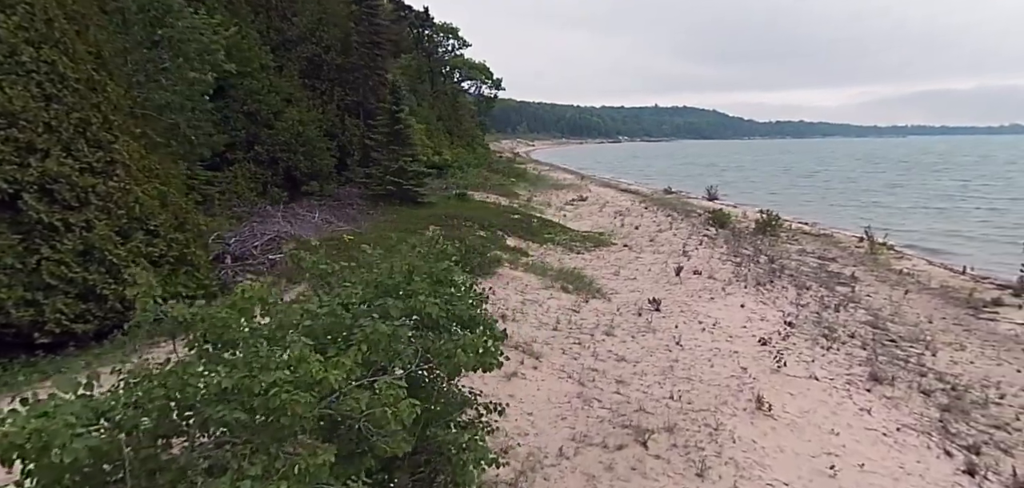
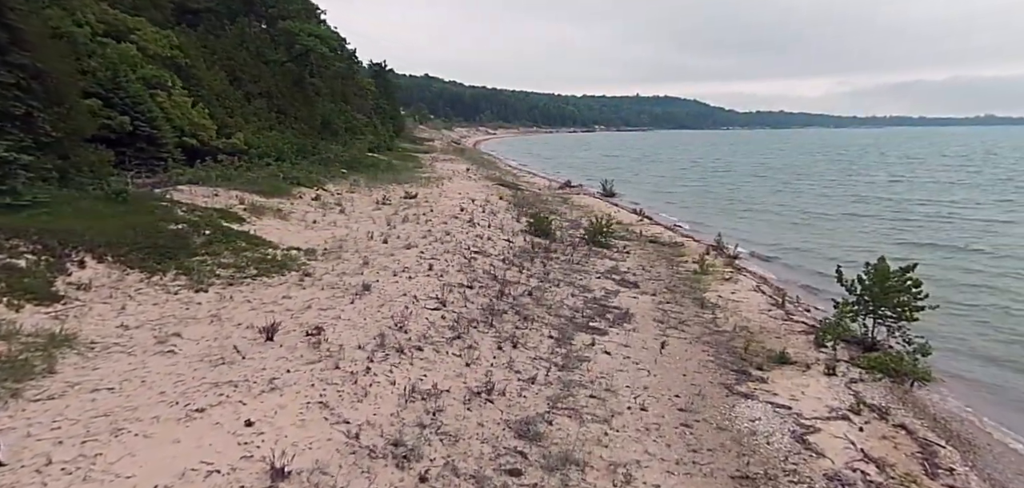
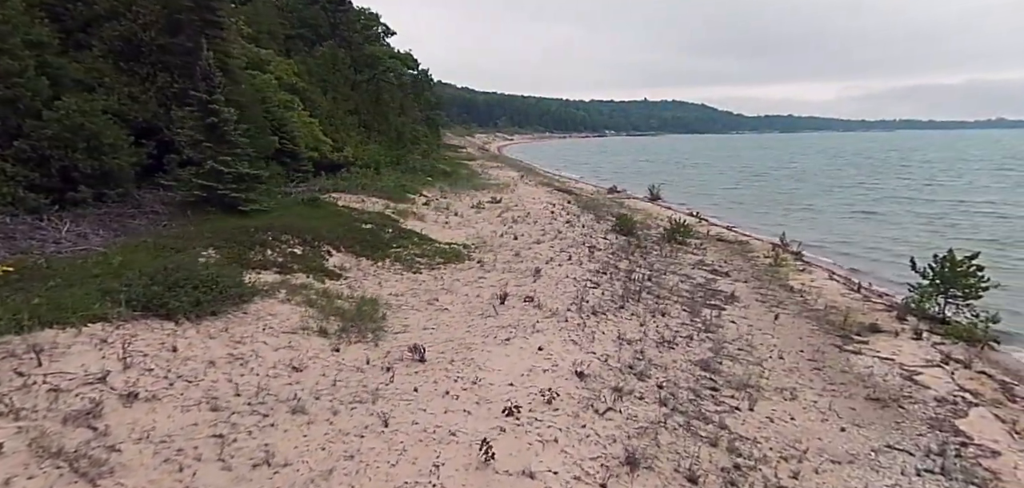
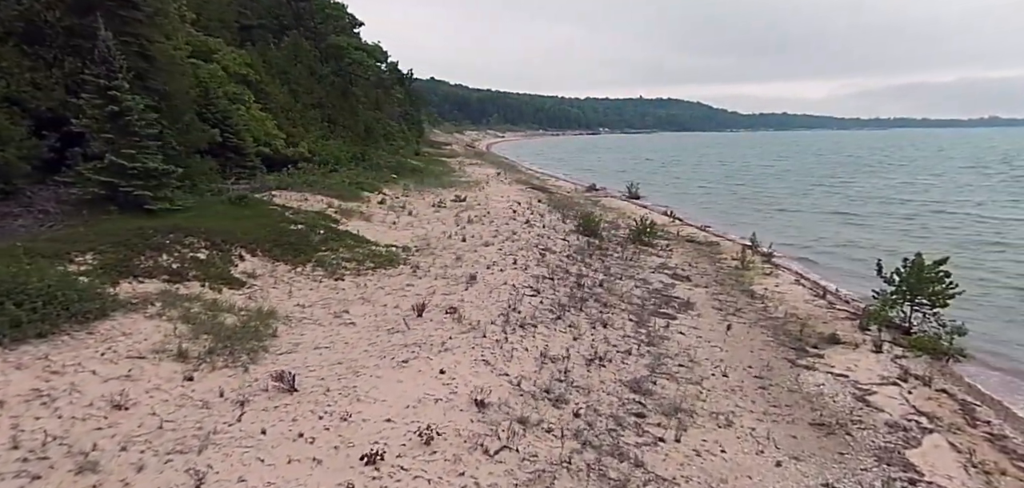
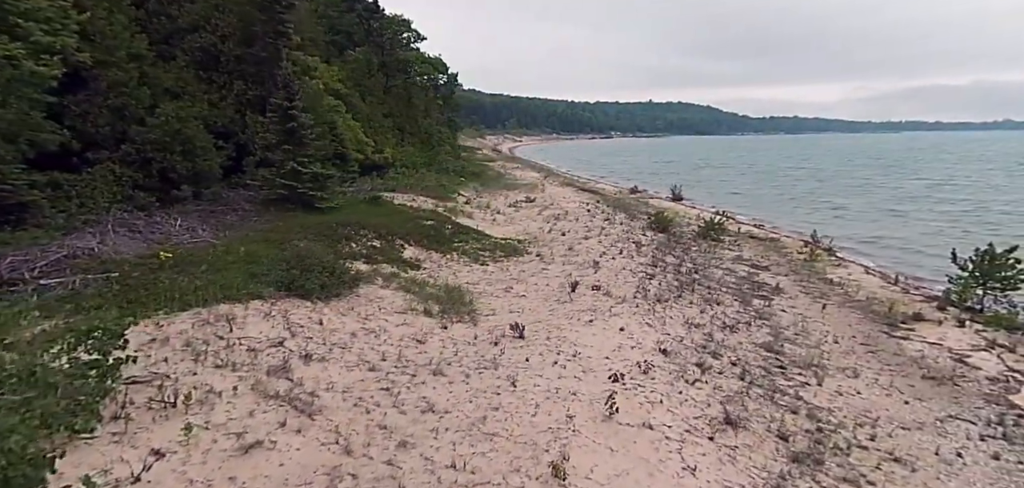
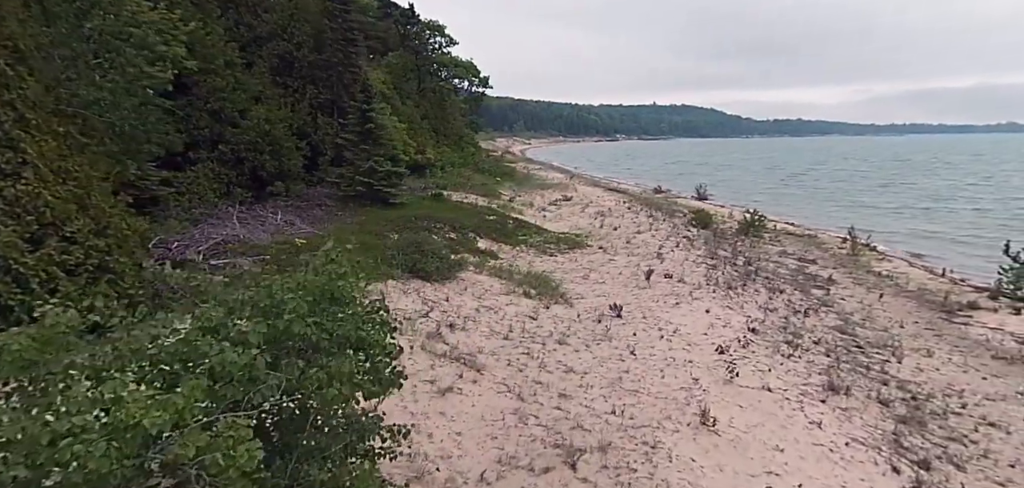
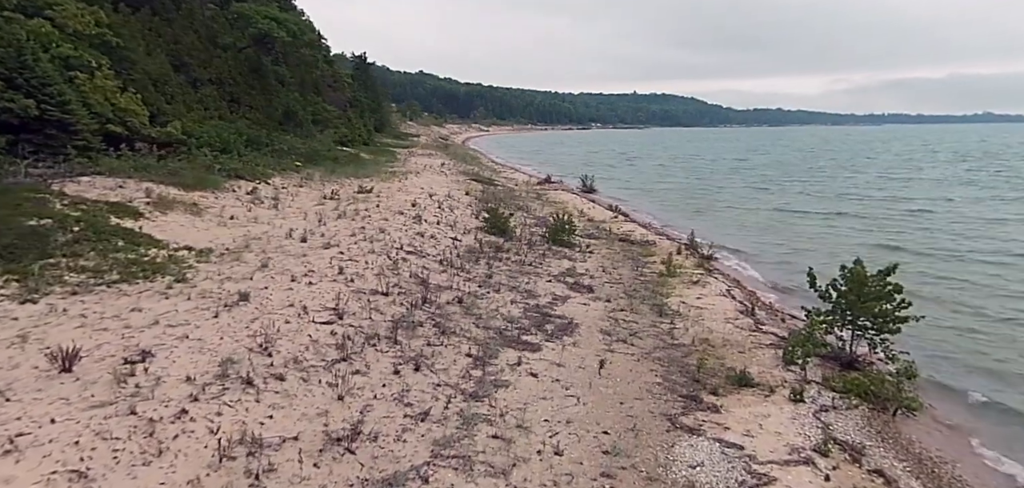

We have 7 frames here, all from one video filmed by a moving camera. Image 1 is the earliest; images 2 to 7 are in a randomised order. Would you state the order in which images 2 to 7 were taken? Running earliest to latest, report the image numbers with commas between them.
6, 5, 3, 4, 2, 7
